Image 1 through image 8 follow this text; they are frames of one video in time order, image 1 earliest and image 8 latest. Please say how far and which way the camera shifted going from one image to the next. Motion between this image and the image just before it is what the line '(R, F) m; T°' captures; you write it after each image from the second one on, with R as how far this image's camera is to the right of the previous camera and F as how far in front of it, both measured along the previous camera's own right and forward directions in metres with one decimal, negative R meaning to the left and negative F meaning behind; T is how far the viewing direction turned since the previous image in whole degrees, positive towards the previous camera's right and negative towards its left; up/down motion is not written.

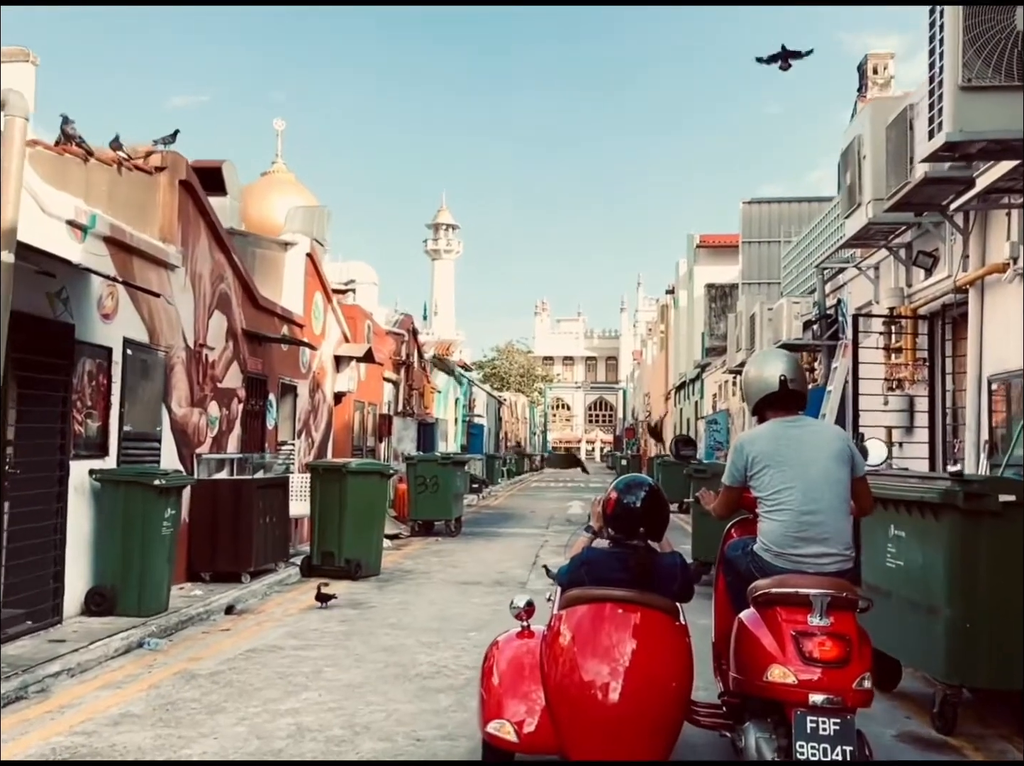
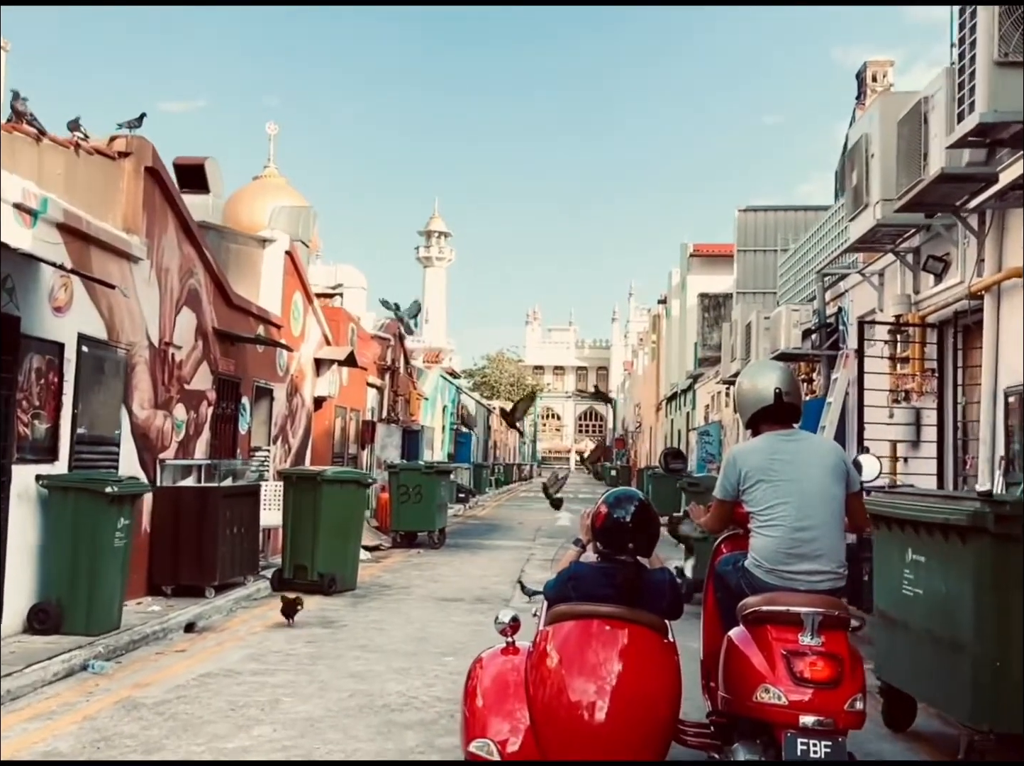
(+0.1, +0.6) m; +1°
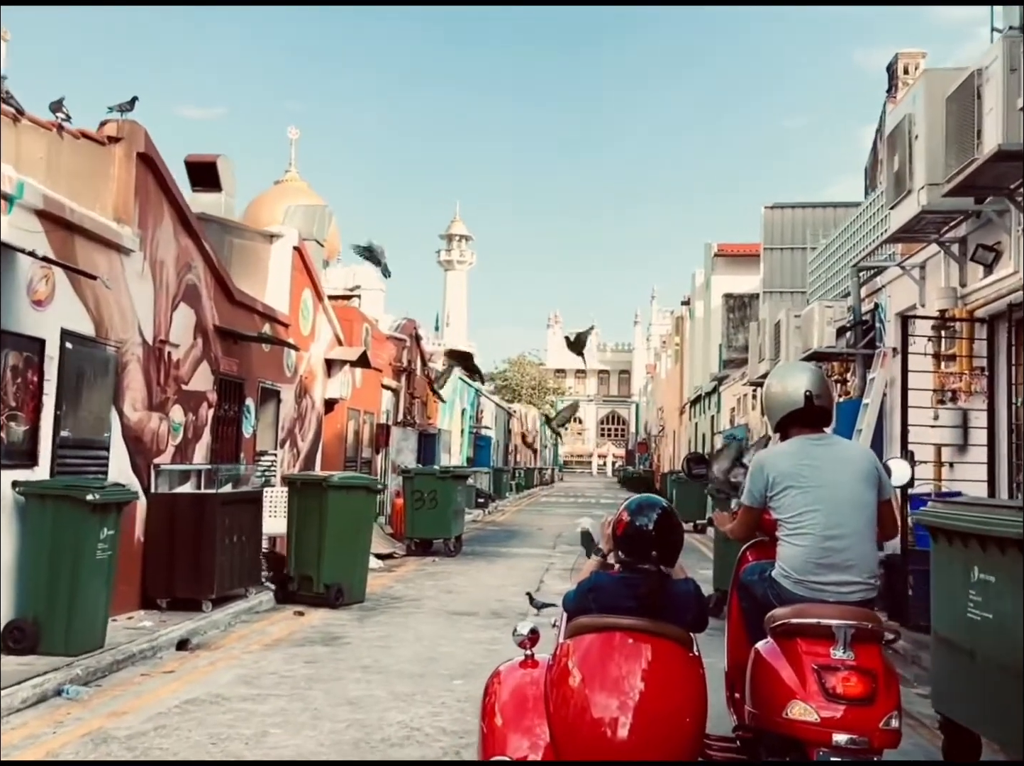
(+0.1, +0.7) m; -1°
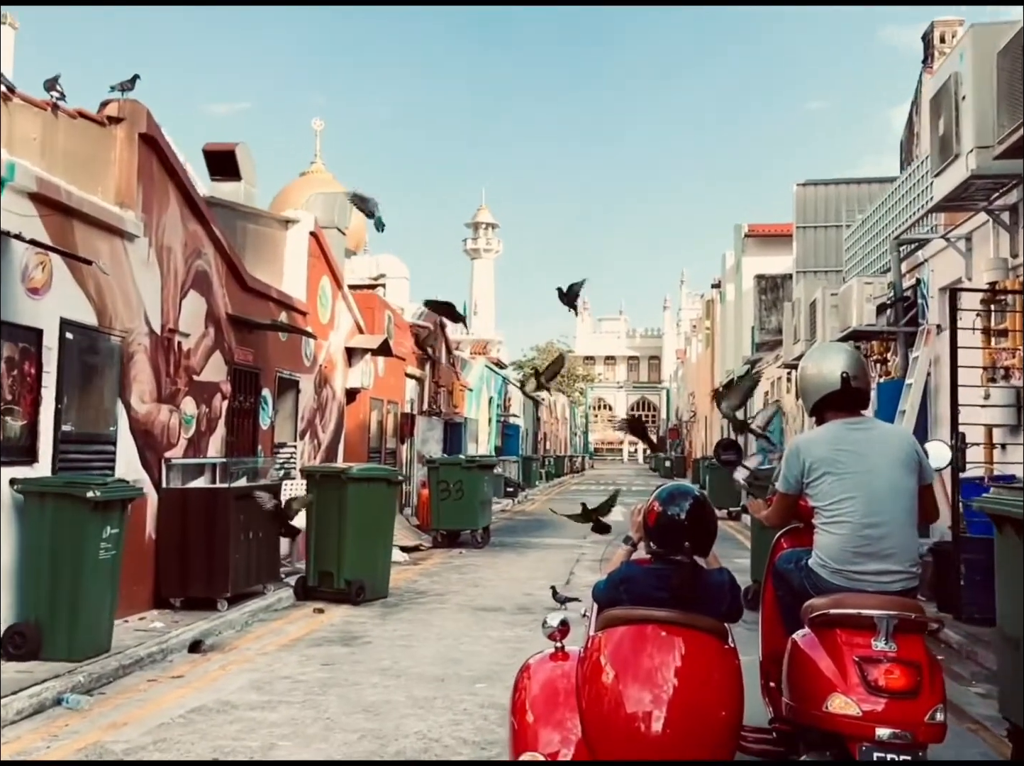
(+0.1, +0.5) m; -2°
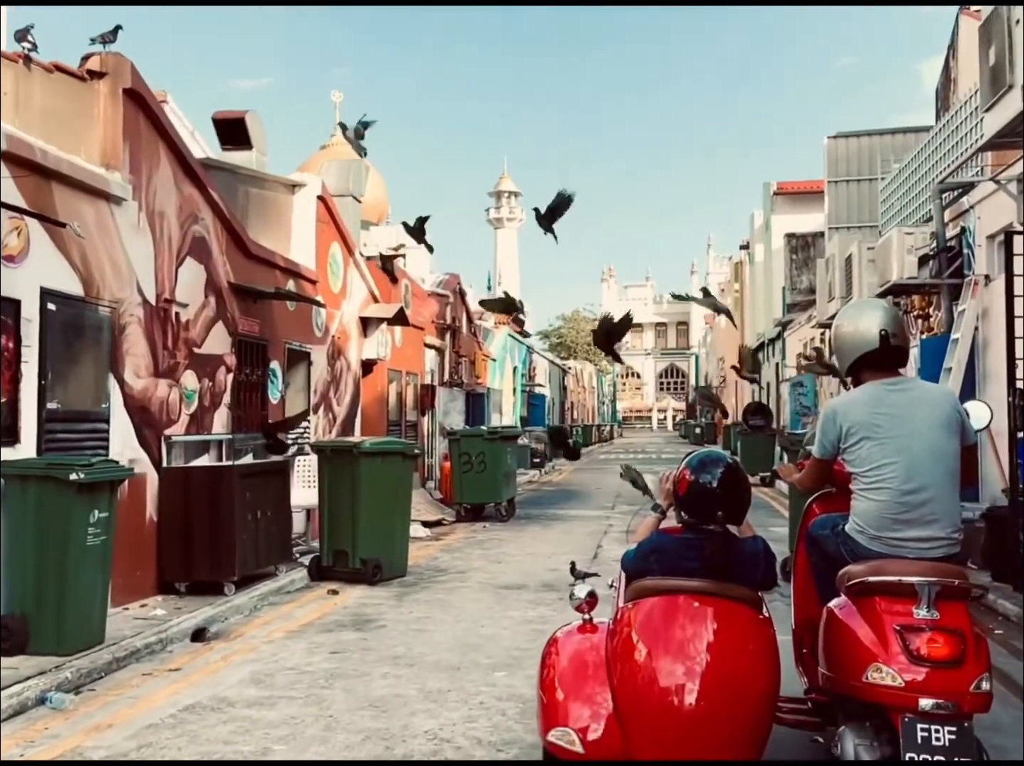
(+0.1, +0.6) m; -2°
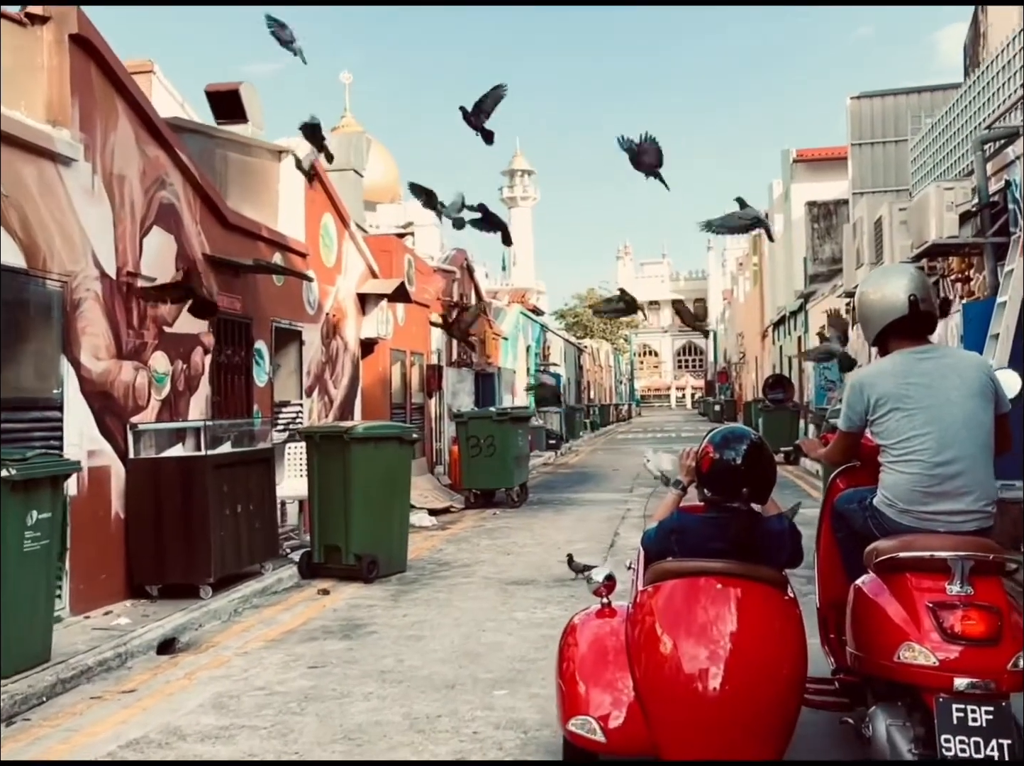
(+0.1, +0.9) m; -1°
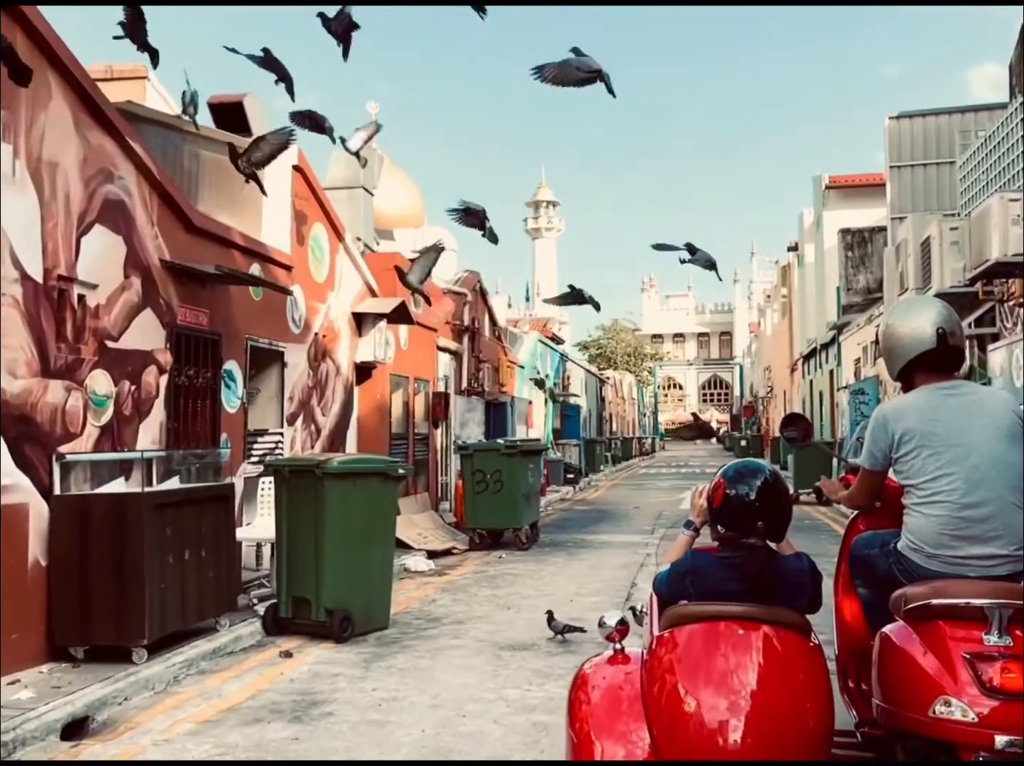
(+0.2, +1.3) m; -1°
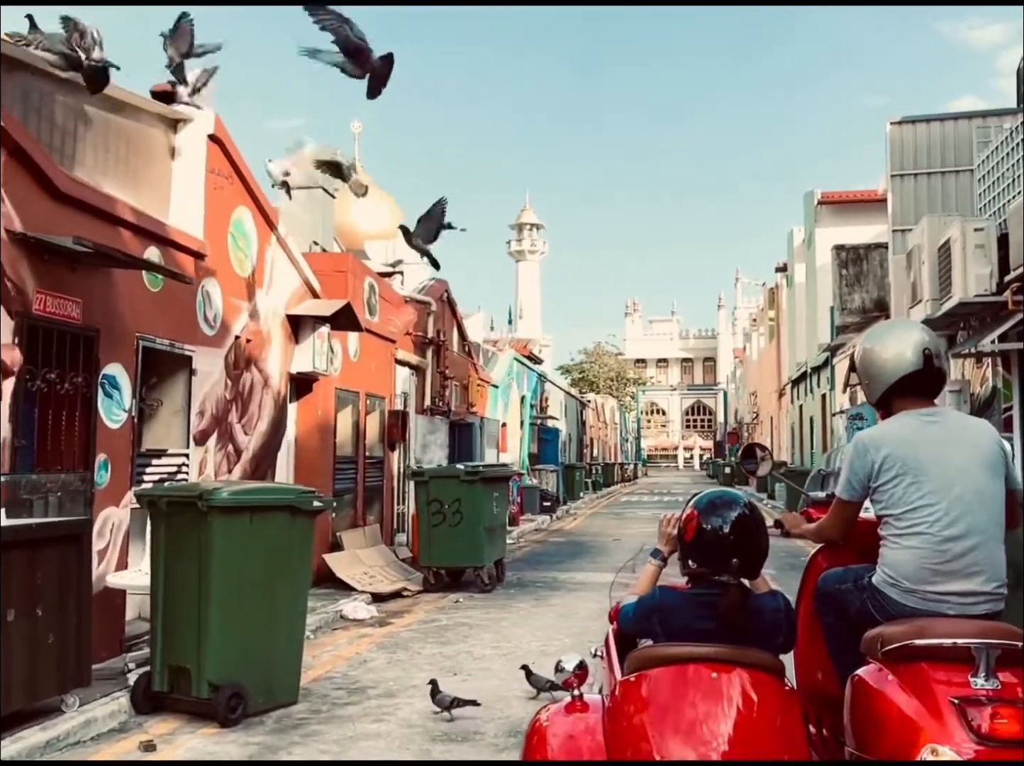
(+0.2, +1.7) m; +1°
